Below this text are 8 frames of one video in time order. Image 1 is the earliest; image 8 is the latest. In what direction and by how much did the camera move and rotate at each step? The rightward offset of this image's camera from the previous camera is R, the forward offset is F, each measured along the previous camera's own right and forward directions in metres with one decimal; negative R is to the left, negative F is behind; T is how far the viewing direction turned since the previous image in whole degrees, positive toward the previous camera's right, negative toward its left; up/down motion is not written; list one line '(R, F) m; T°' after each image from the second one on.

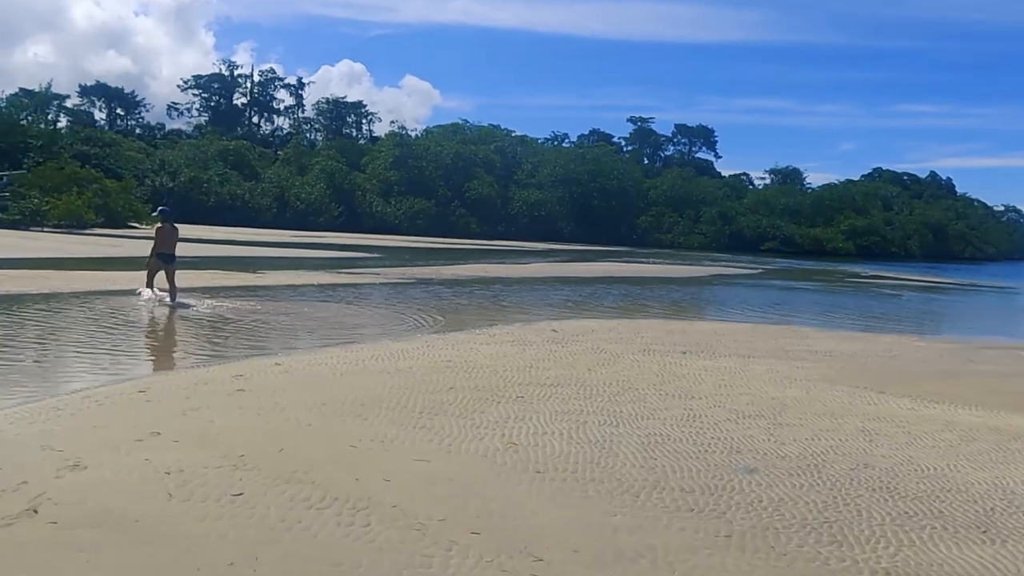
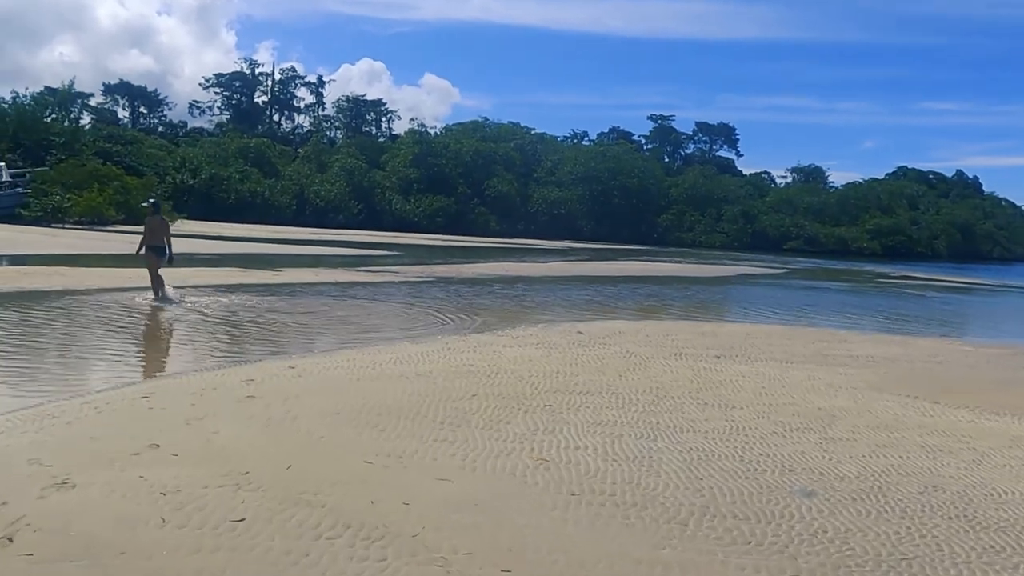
(-0.1, +0.8) m; -1°
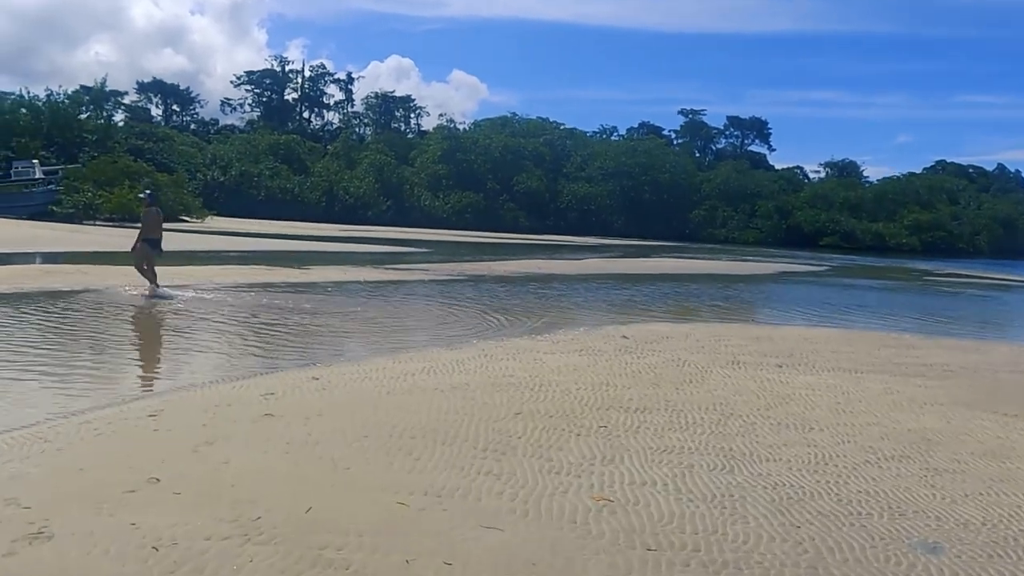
(-0.3, +1.3) m; -2°
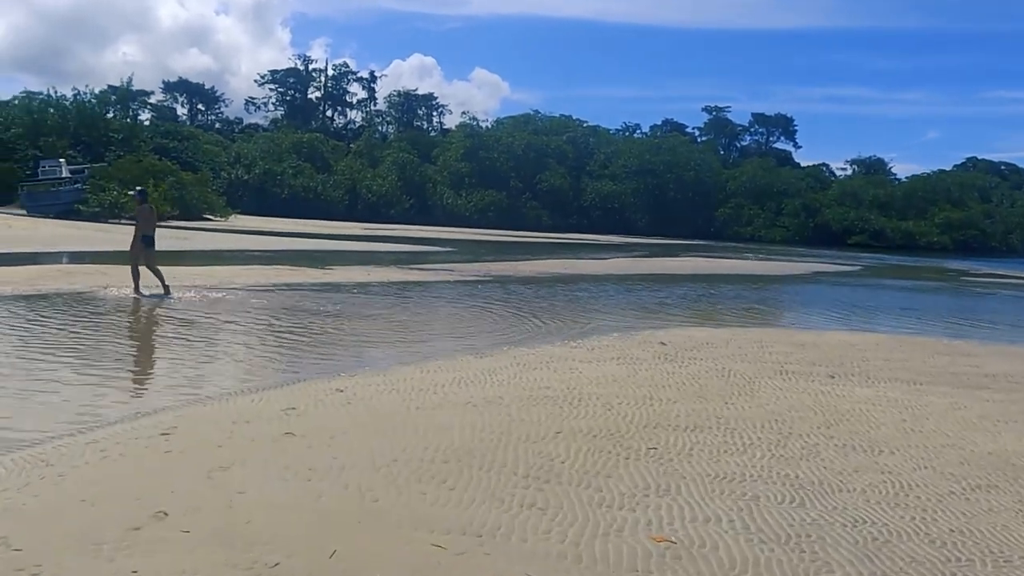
(-0.2, +0.8) m; -2°
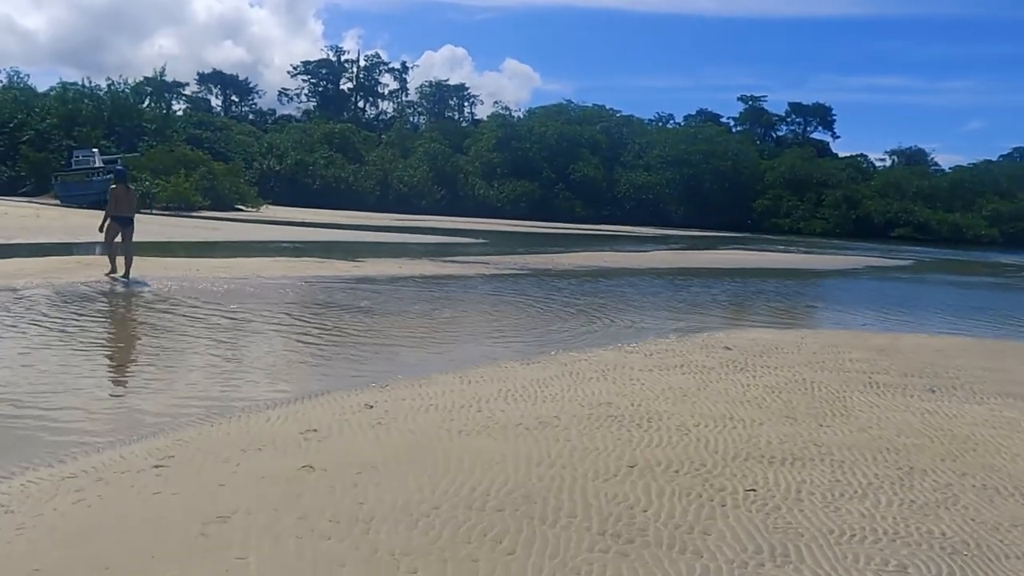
(-0.4, +1.6) m; -2°
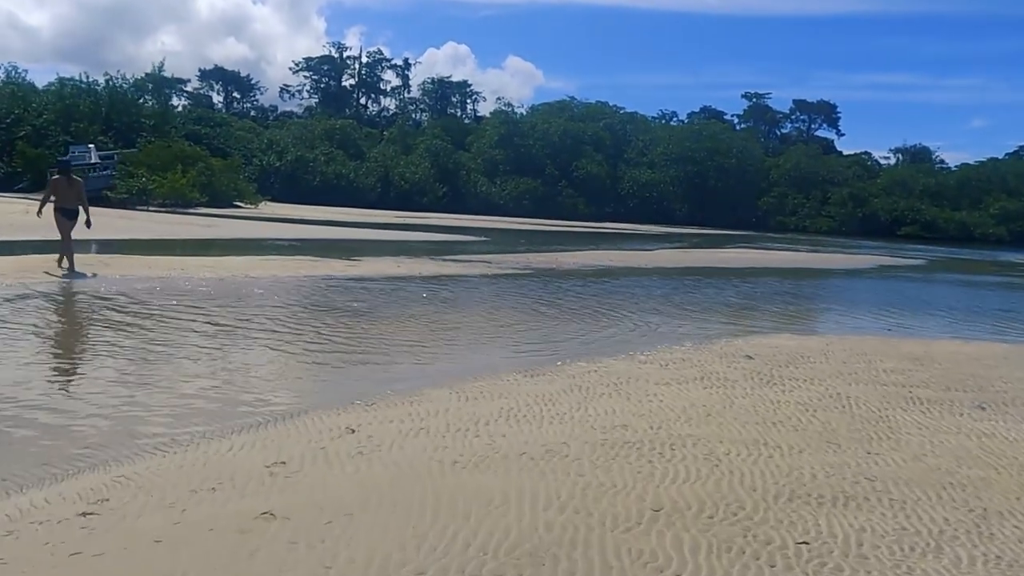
(0.0, +1.3) m; 0°
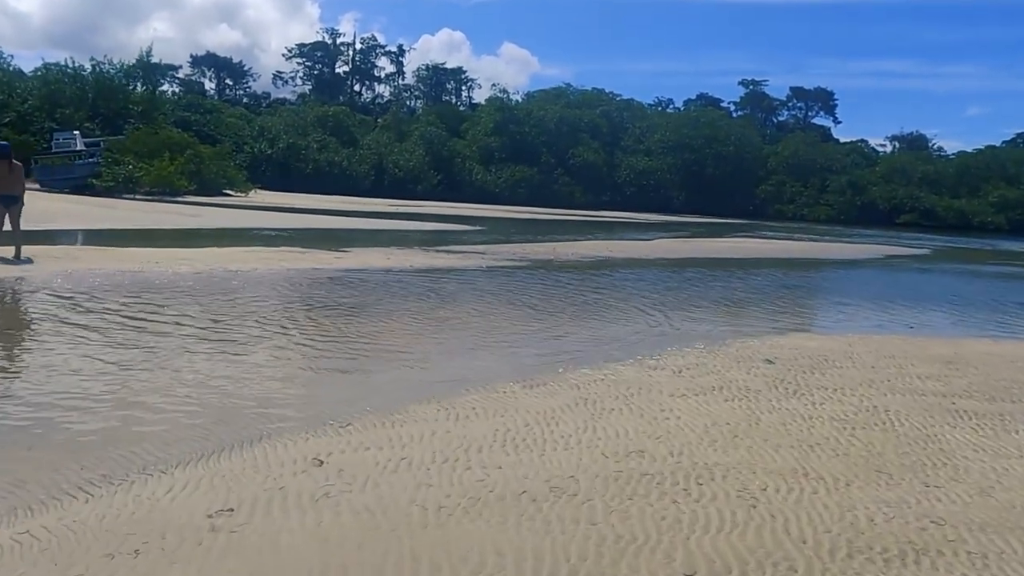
(0.0, +1.3) m; 0°
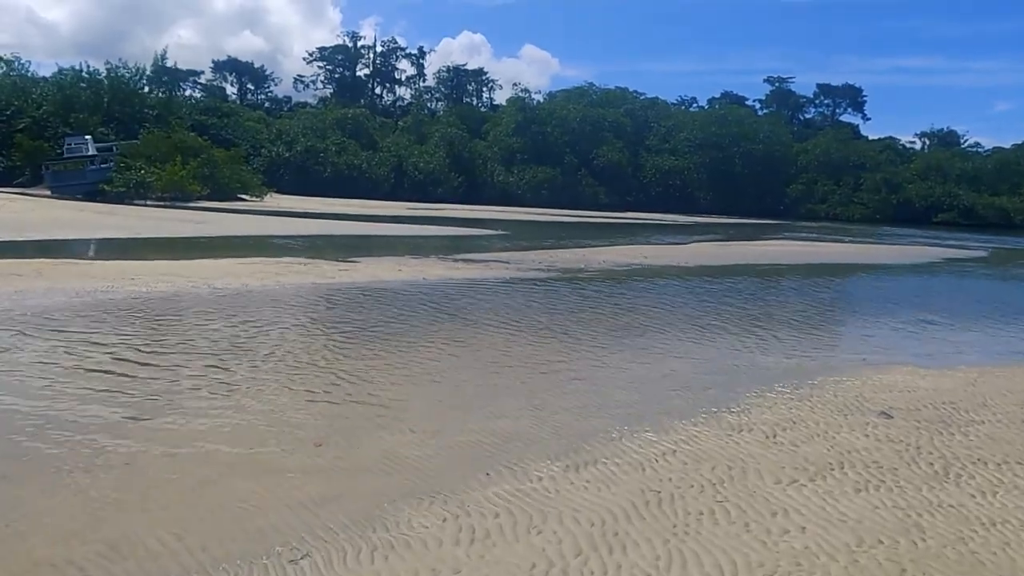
(-0.1, +3.0) m; -2°
